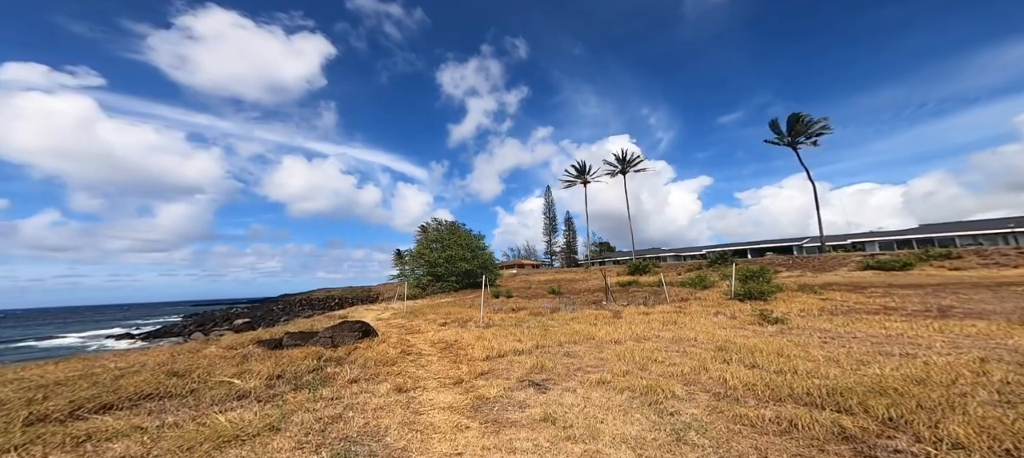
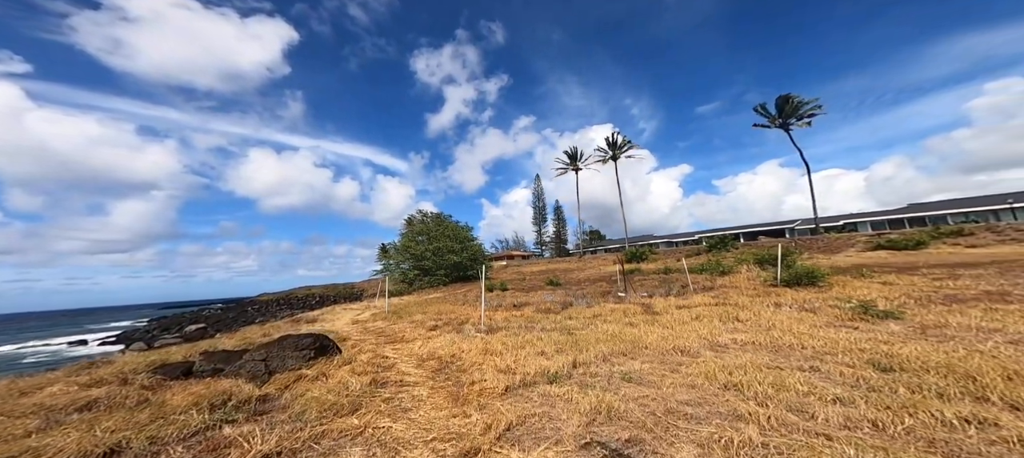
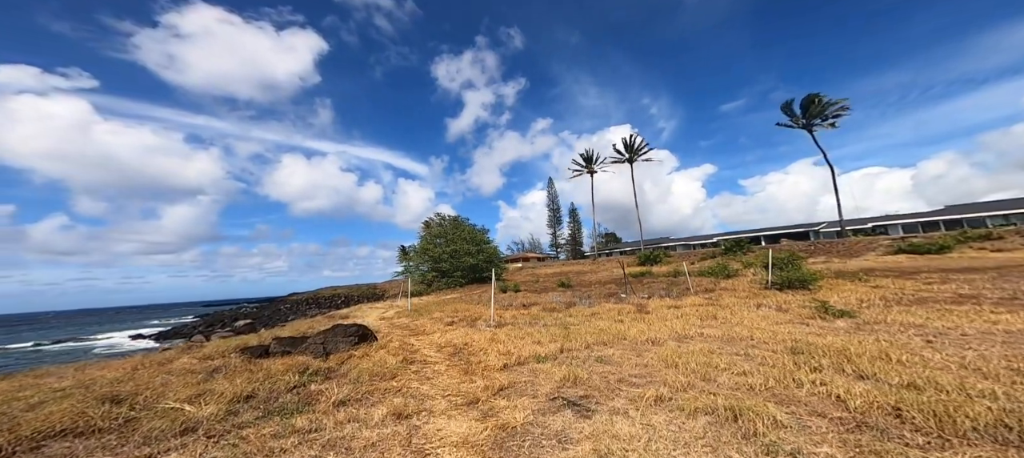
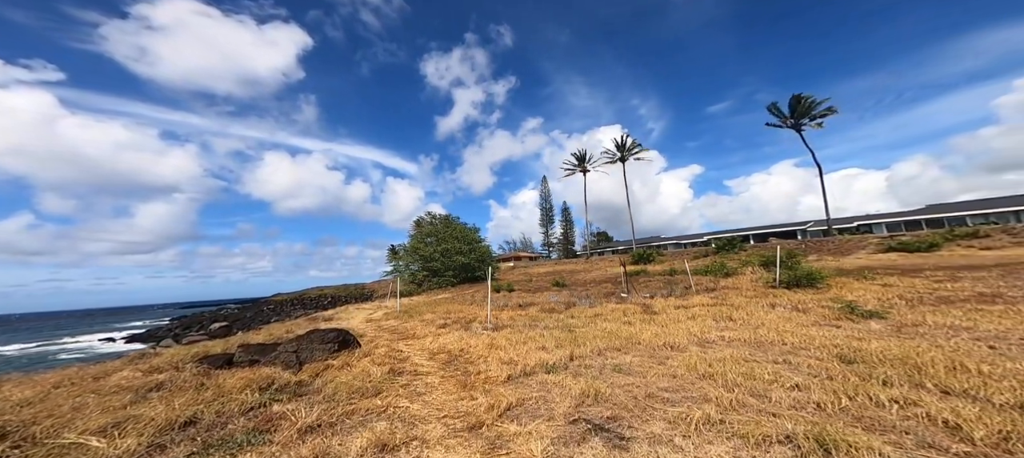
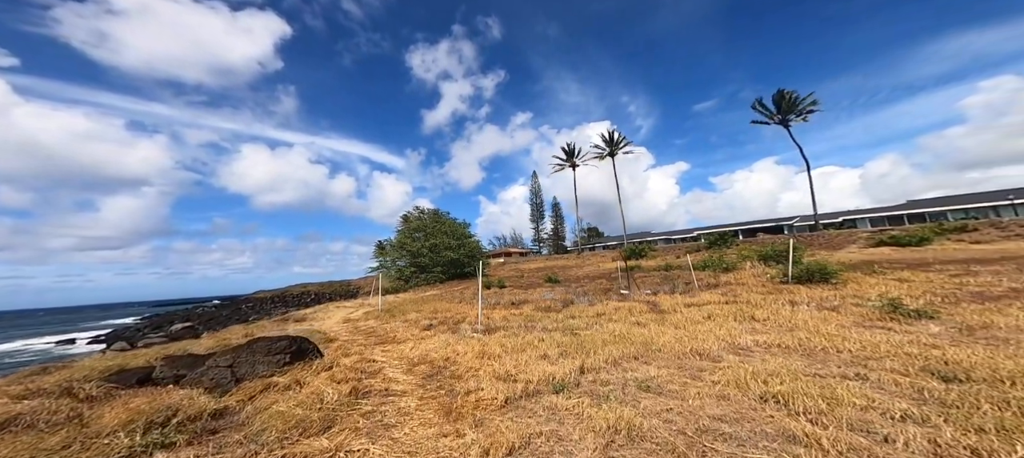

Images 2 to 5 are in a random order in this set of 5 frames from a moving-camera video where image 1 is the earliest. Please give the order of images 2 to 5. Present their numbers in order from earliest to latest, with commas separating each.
3, 4, 2, 5
